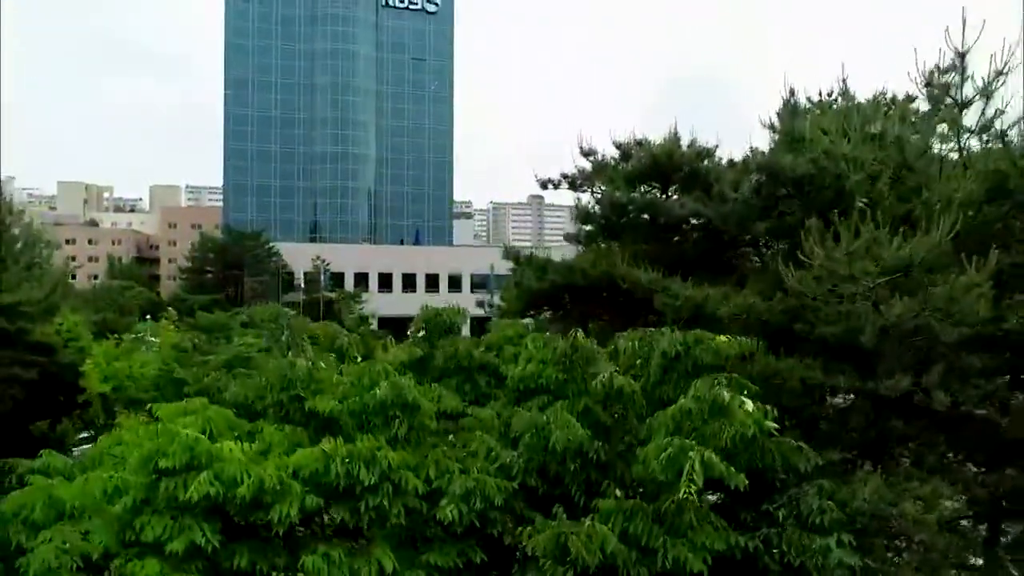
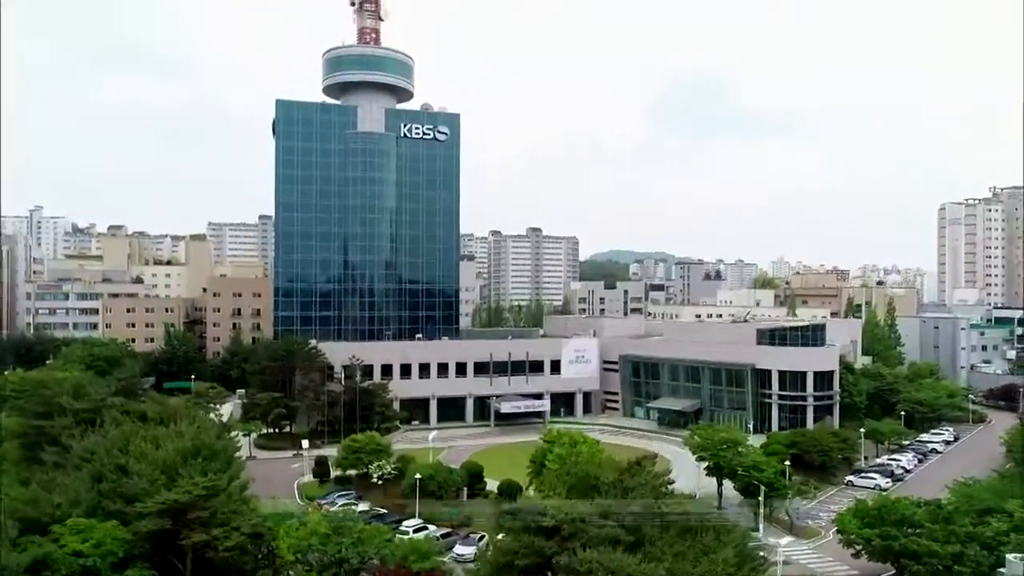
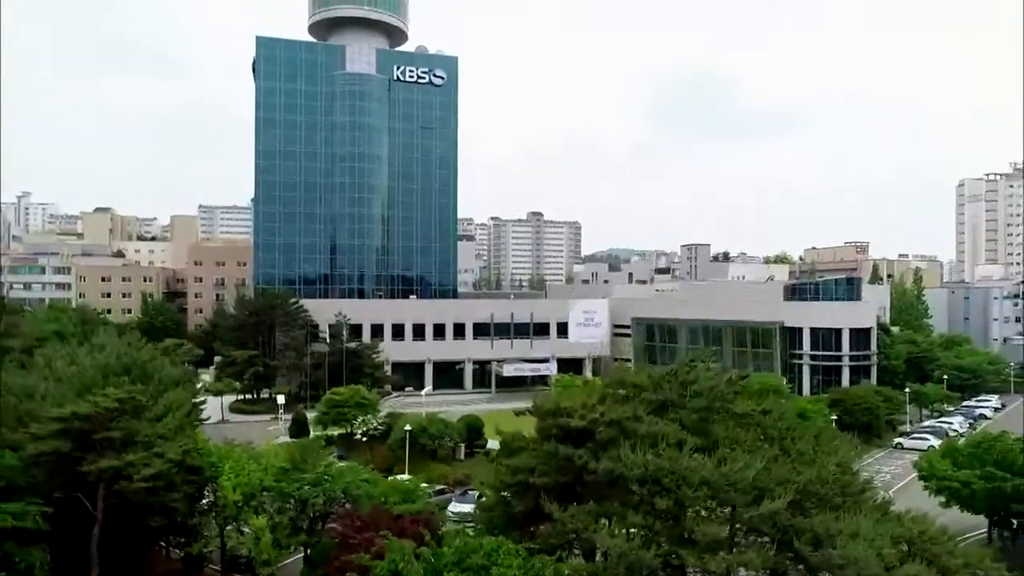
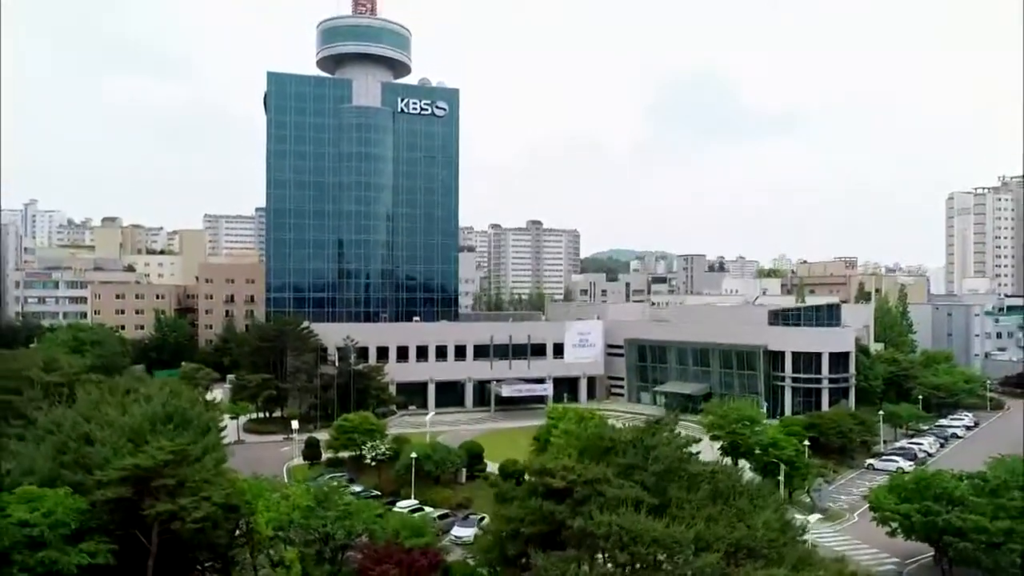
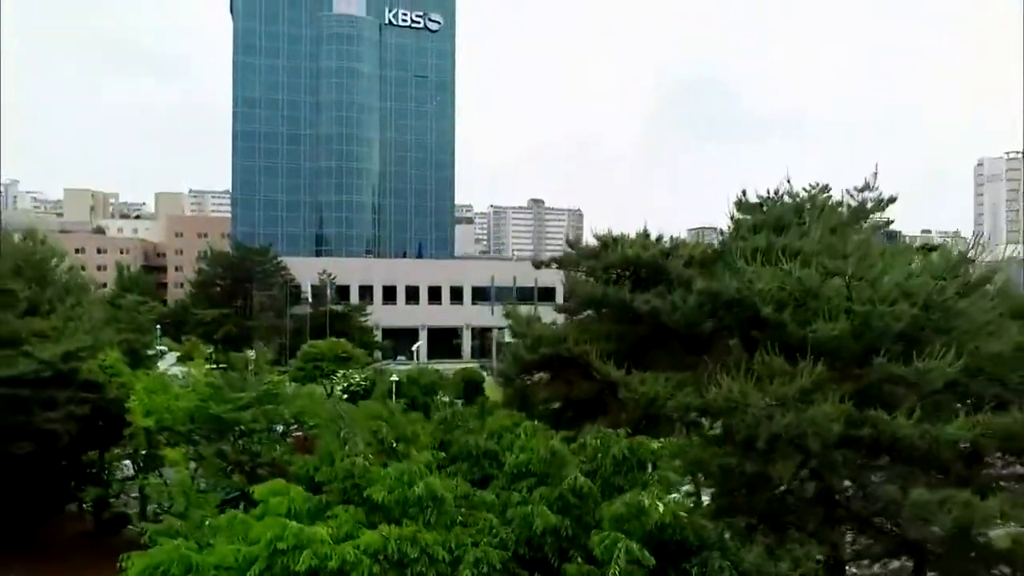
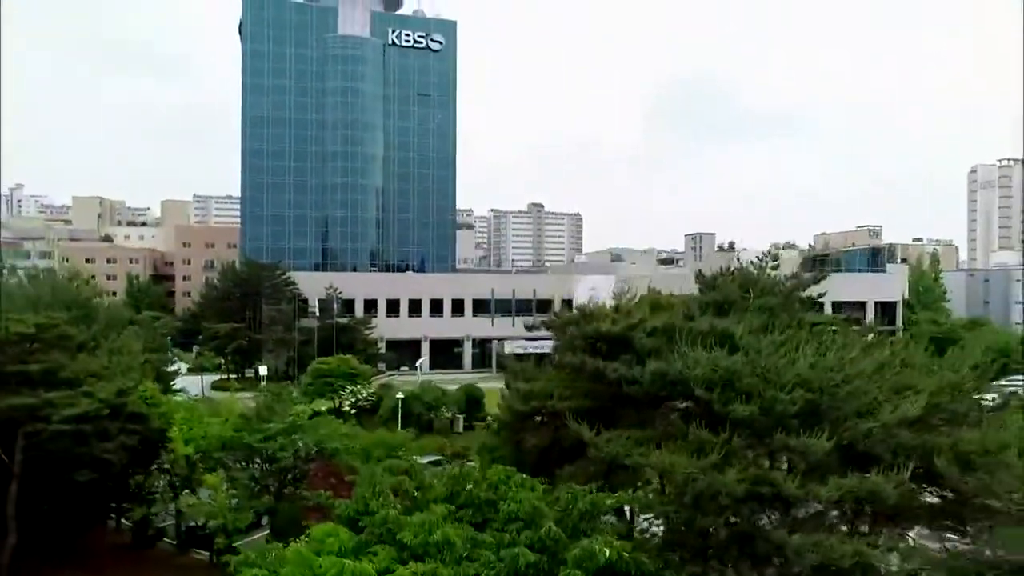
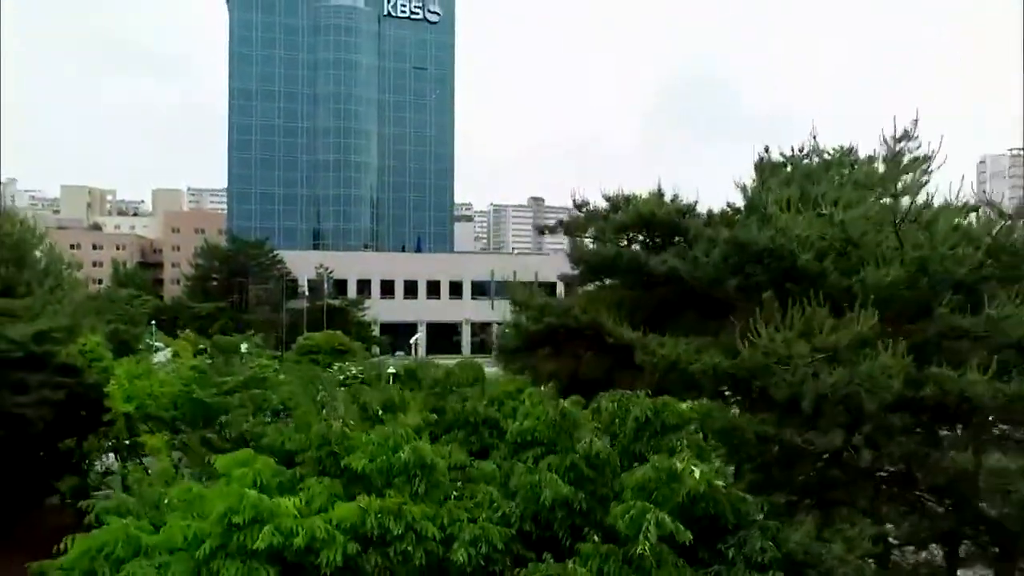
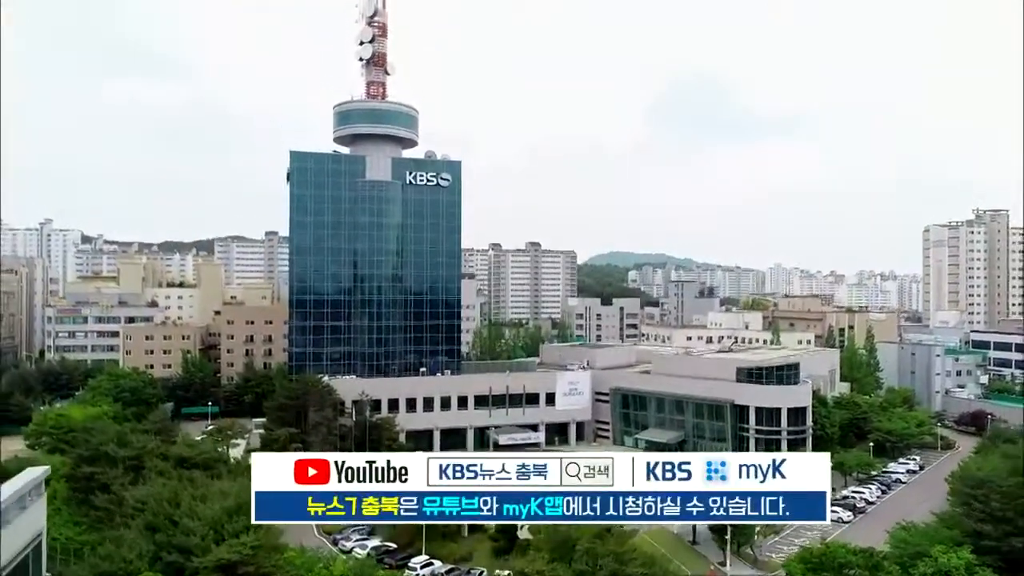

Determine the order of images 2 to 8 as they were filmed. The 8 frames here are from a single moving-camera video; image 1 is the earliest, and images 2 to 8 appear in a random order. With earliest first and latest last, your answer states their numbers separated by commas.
7, 5, 6, 3, 4, 2, 8
